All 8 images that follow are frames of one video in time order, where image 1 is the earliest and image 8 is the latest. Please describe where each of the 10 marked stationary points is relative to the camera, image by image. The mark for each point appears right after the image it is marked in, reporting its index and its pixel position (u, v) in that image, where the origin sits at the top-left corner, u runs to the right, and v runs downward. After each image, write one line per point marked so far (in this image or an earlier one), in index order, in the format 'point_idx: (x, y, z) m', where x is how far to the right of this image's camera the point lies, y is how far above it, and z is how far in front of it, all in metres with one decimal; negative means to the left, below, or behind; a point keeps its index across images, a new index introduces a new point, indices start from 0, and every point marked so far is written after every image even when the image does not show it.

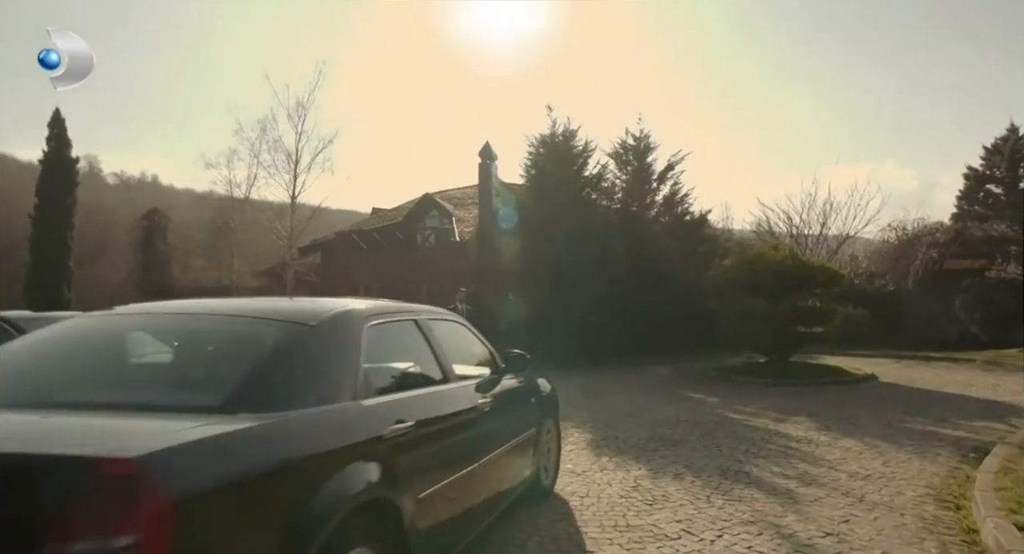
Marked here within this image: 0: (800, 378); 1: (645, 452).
0: (+6.5, -2.3, +14.1) m
1: (+1.5, -2.0, +7.0) m
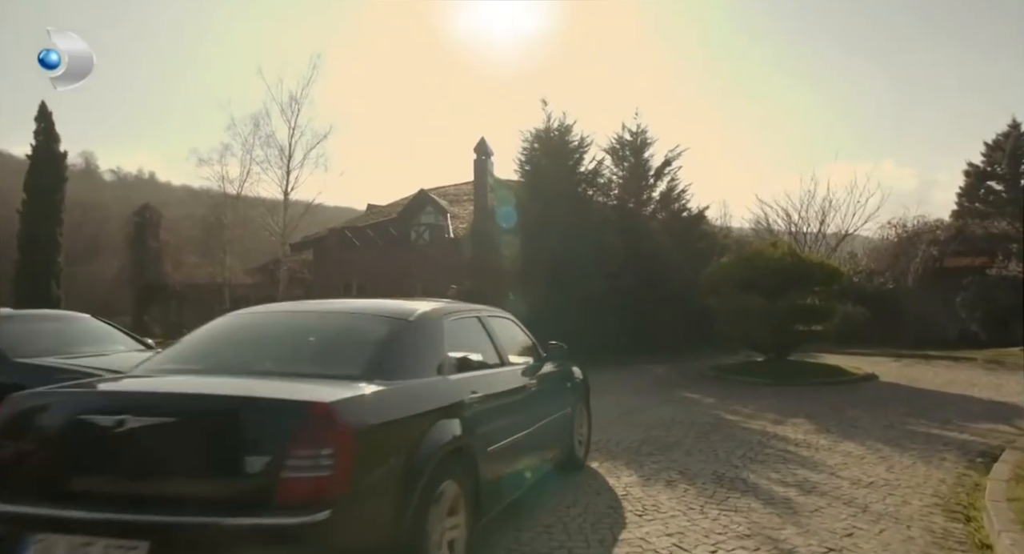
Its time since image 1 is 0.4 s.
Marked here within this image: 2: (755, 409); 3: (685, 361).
0: (+6.4, -2.2, +13.8) m
1: (+1.3, -1.9, +6.6) m
2: (+3.8, -2.1, +9.8) m
3: (+4.6, -2.3, +17.0) m
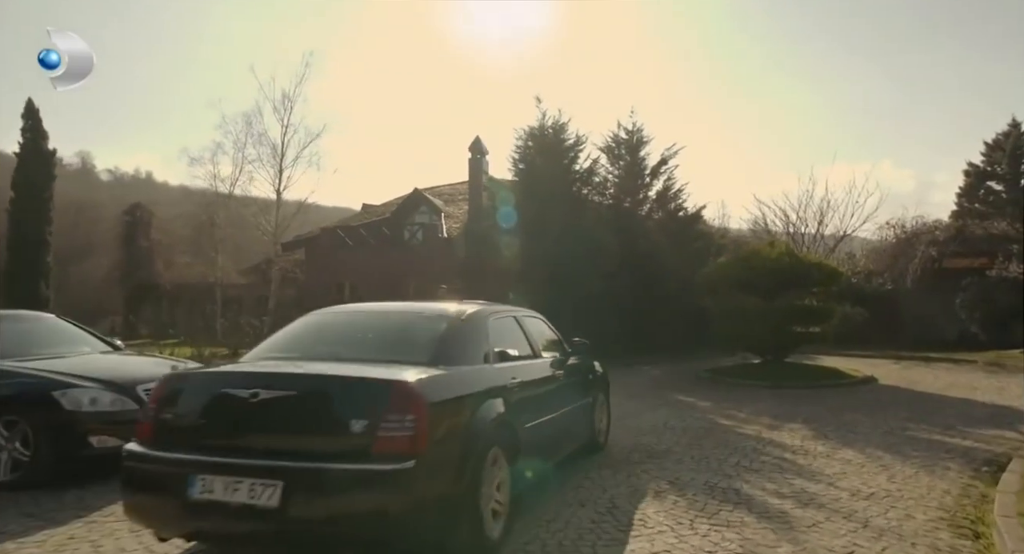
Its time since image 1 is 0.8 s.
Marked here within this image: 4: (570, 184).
0: (+6.2, -2.2, +13.5) m
1: (+1.2, -1.9, +6.3) m
2: (+3.6, -2.1, +9.5) m
3: (+4.4, -2.3, +16.7) m
4: (+1.8, +2.9, +19.8) m
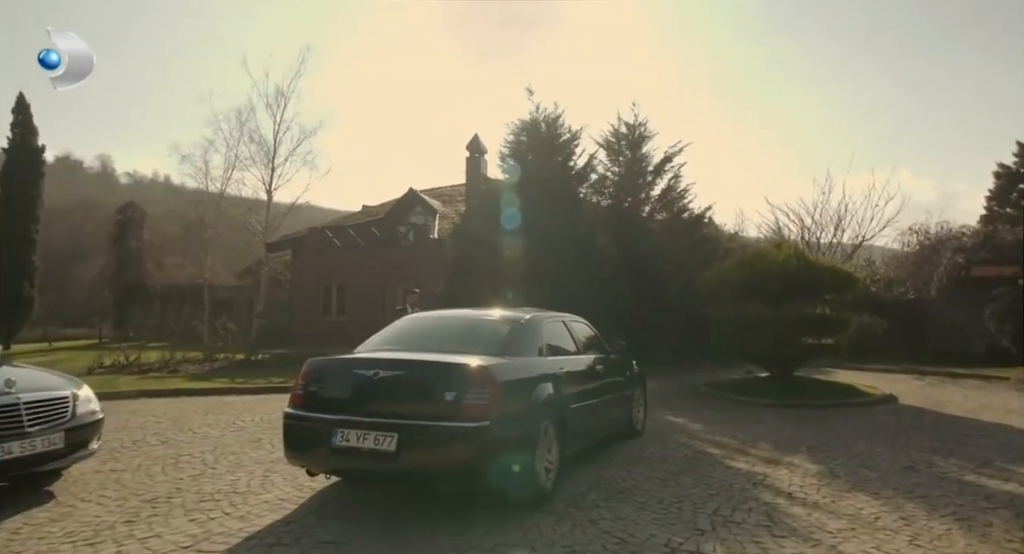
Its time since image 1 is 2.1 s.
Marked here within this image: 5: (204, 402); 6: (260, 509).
0: (+5.7, -2.3, +12.1) m
1: (+0.5, -1.9, +5.0) m
2: (+3.1, -2.1, +8.2) m
3: (+4.1, -2.4, +15.4) m
4: (+1.6, +2.8, +18.5) m
5: (-5.4, -2.2, +10.9) m
6: (-1.9, -1.8, +4.7) m
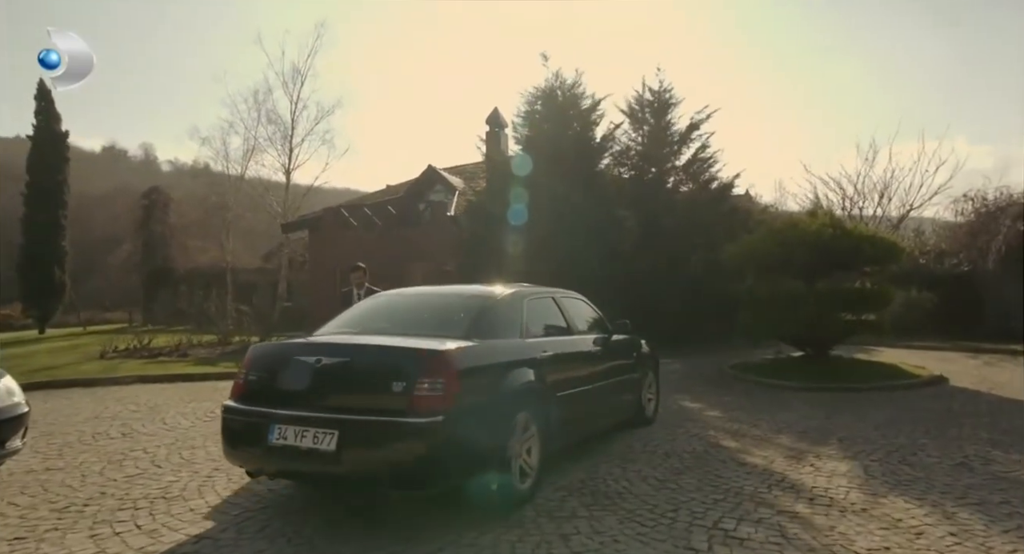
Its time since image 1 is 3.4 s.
0: (+5.9, -1.8, +11.0) m
1: (+0.2, -1.7, +4.3) m
2: (+3.0, -1.8, +7.3) m
3: (+4.4, -1.8, +14.4) m
4: (+2.0, +3.5, +17.5) m
5: (-5.3, -1.9, +10.5) m
6: (-2.2, -1.6, +4.1) m
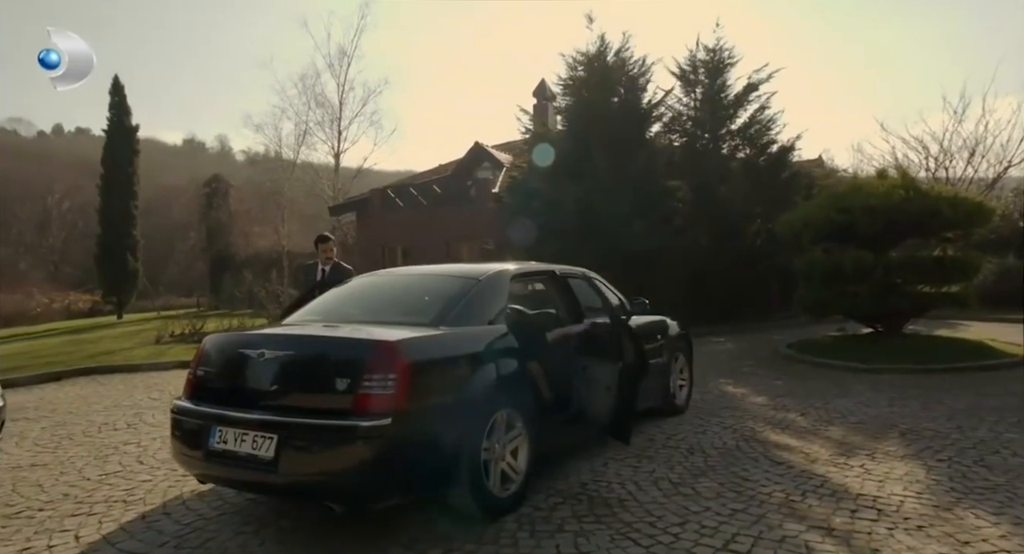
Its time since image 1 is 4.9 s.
0: (+6.4, -1.3, +9.8) m
1: (+0.1, -1.5, +3.7) m
2: (+3.1, -1.5, +6.4) m
3: (+5.3, -1.2, +13.3) m
4: (+3.1, +4.1, +16.5) m
5: (-4.8, -1.6, +10.5) m
6: (-2.3, -1.5, +3.8) m
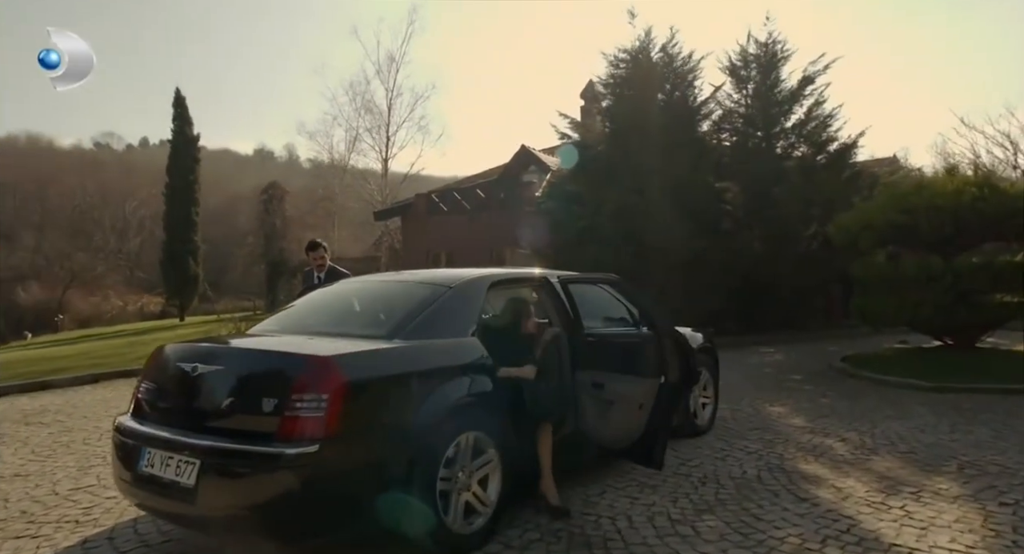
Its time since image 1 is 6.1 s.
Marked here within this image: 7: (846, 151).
0: (+6.7, -1.4, +8.7) m
1: (-0.1, -1.6, +3.2) m
2: (+3.2, -1.5, +5.6) m
3: (+6.0, -1.3, +12.3) m
4: (+4.1, +4.0, +15.7) m
5: (-4.3, -1.7, +10.5) m
6: (-2.5, -1.5, +3.5) m
7: (+9.1, +3.4, +16.7) m
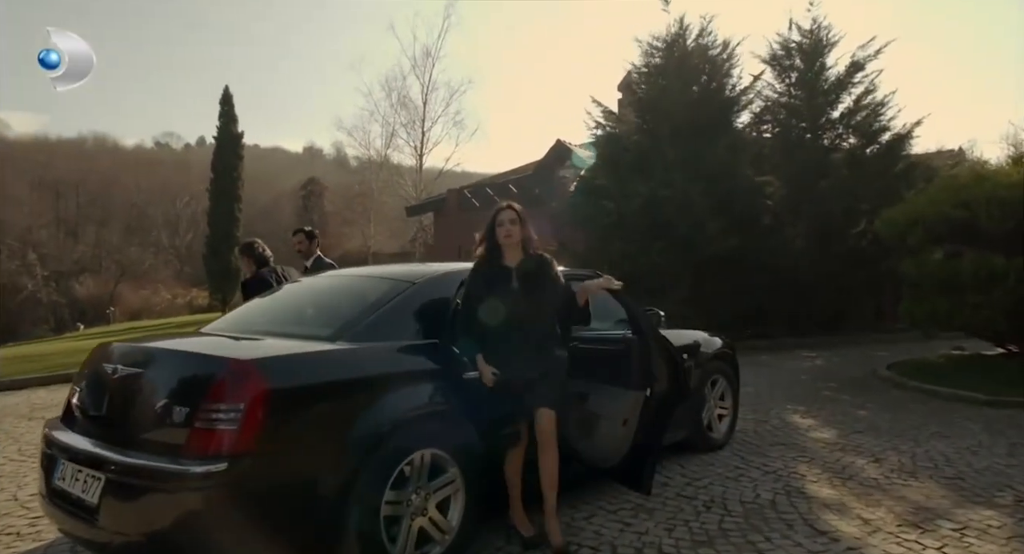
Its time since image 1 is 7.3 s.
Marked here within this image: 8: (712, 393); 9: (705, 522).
0: (+6.9, -1.4, +7.8) m
1: (-0.4, -1.6, +2.8) m
2: (+3.1, -1.5, +5.0) m
3: (+6.4, -1.3, +11.4) m
4: (+4.8, +4.0, +14.9) m
5: (-4.0, -1.6, +10.3) m
6: (-2.7, -1.5, +3.3) m
7: (+9.8, +3.4, +15.6) m
8: (+1.8, -1.0, +5.4) m
9: (+1.2, -1.5, +3.9) m
